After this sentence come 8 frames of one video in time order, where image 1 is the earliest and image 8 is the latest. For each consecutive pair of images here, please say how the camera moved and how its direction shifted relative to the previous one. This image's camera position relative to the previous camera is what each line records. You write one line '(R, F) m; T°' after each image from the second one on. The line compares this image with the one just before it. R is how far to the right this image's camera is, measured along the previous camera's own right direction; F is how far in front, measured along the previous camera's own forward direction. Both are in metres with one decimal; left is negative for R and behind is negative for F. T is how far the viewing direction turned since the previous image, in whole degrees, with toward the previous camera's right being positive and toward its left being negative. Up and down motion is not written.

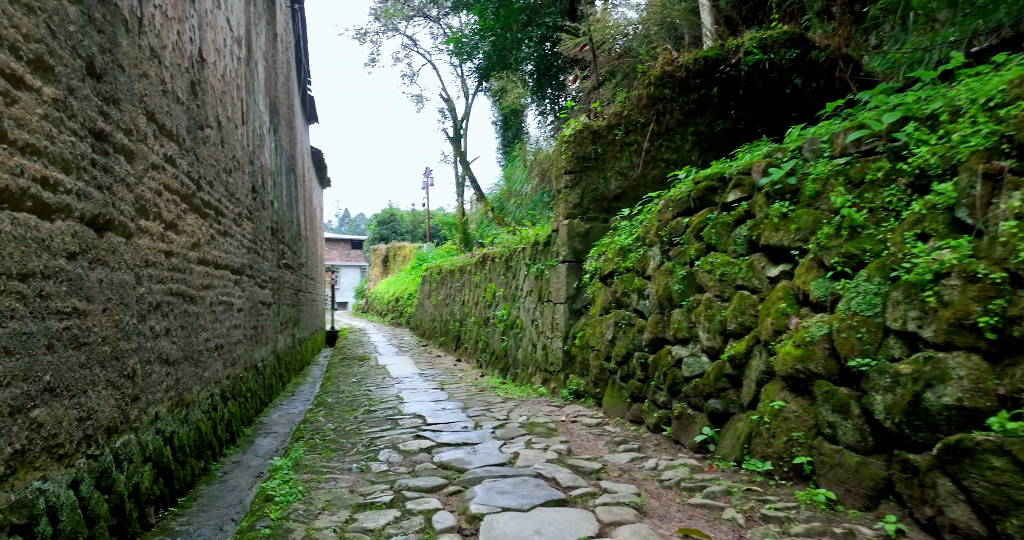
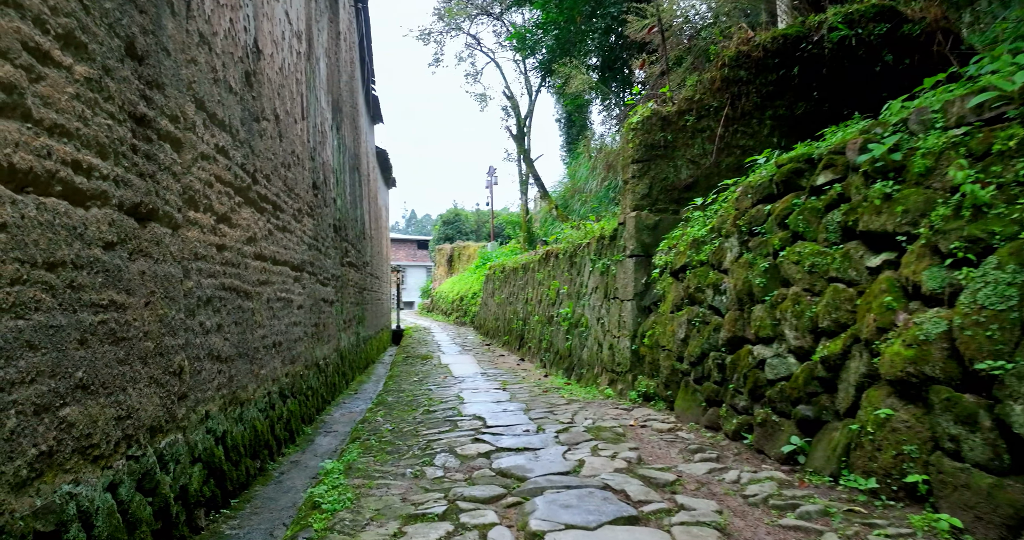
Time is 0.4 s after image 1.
(0.0, +0.2) m; -5°
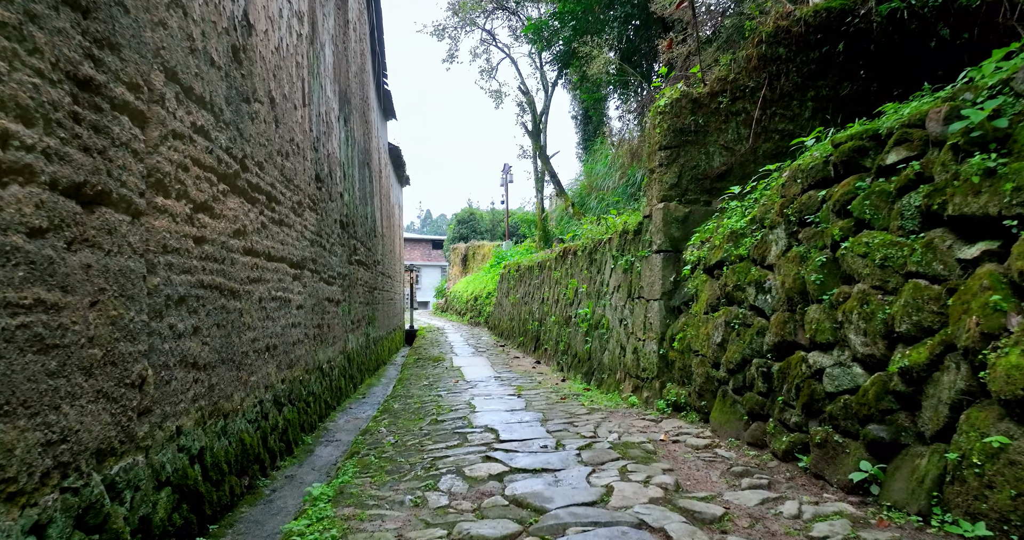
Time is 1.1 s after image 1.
(0.0, +0.3) m; -1°
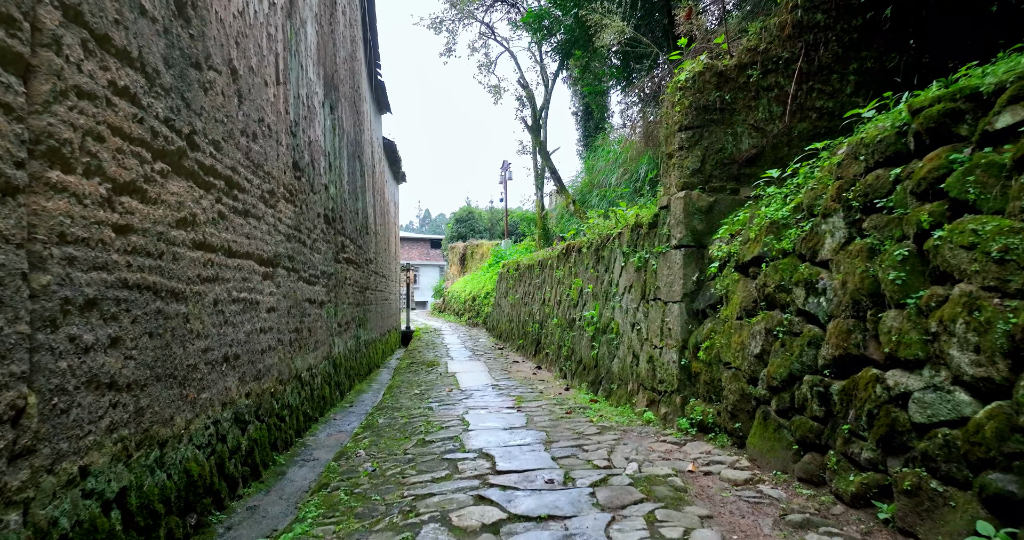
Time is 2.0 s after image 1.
(0.0, +0.5) m; 0°
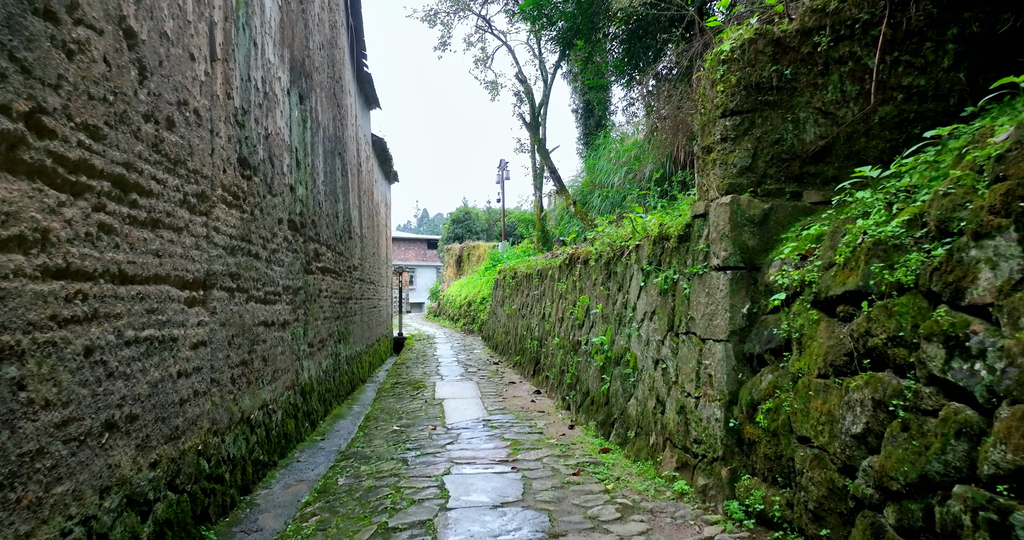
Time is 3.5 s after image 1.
(0.0, +0.8) m; 0°
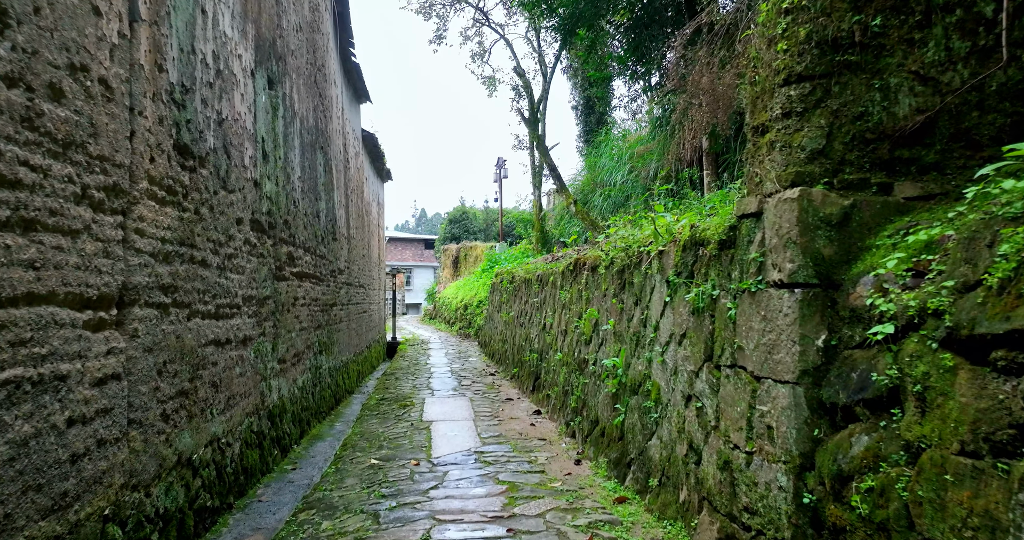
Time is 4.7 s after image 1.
(0.0, +0.6) m; 0°
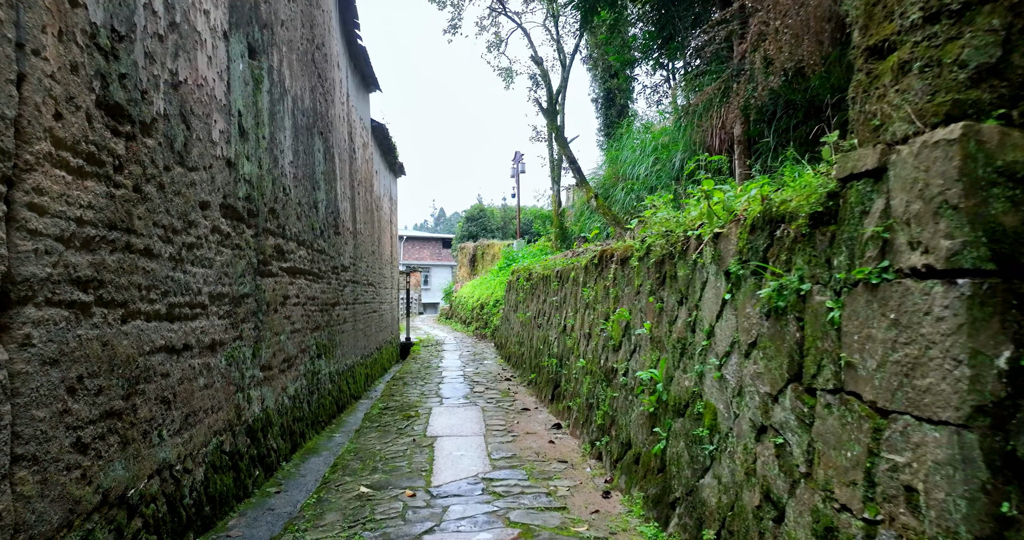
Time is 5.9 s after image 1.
(0.0, +0.6) m; -2°
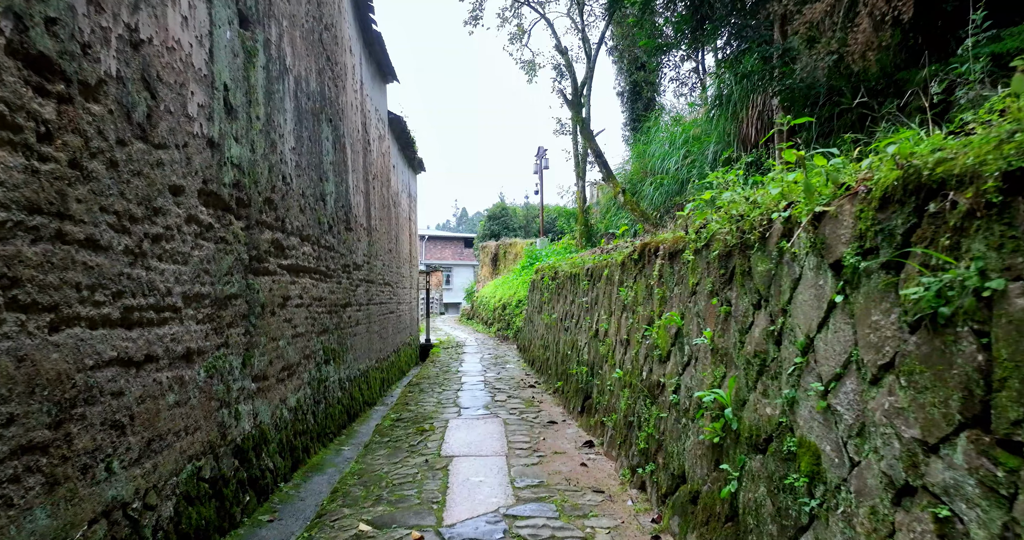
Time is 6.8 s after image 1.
(0.0, +0.5) m; -2°
